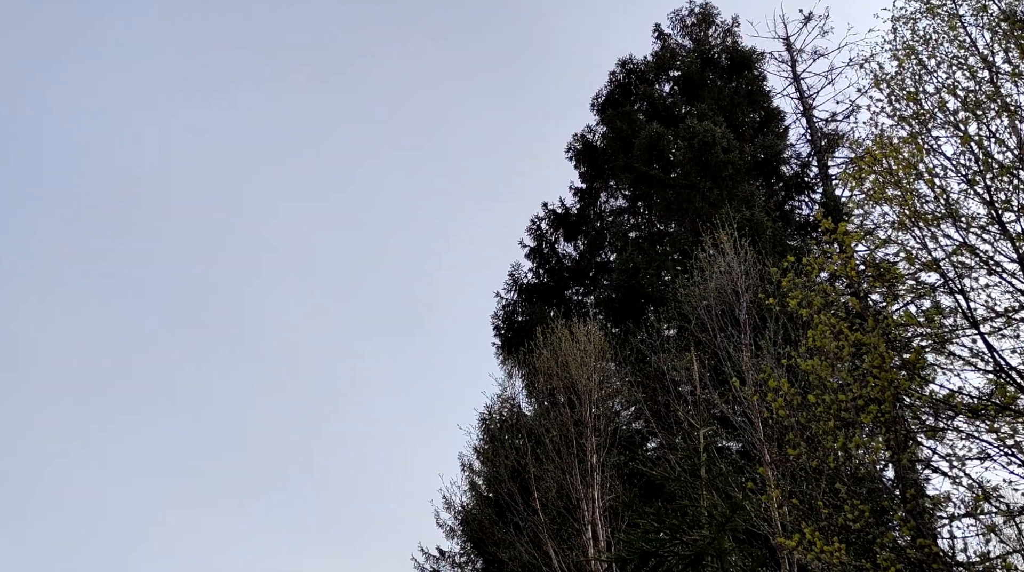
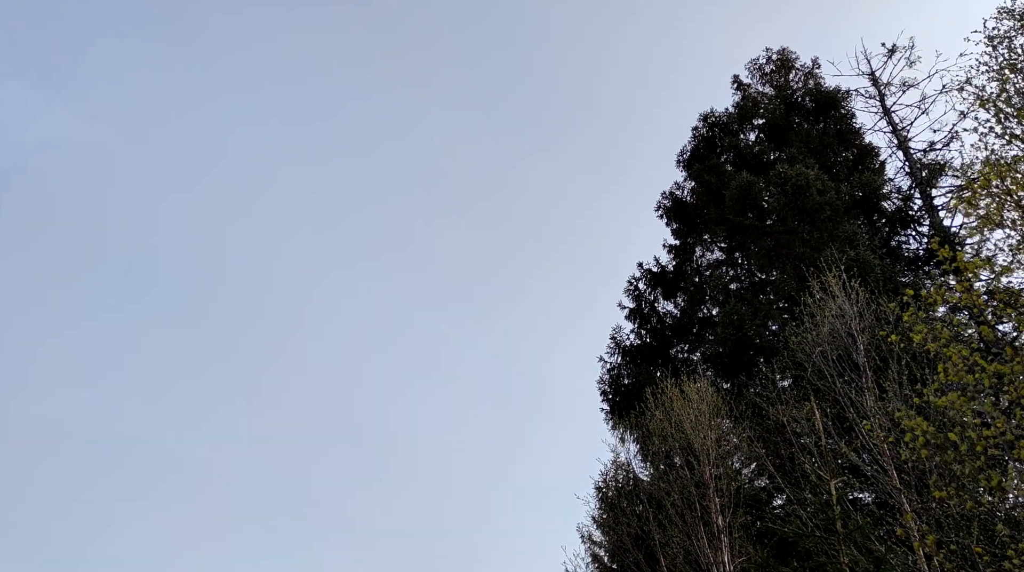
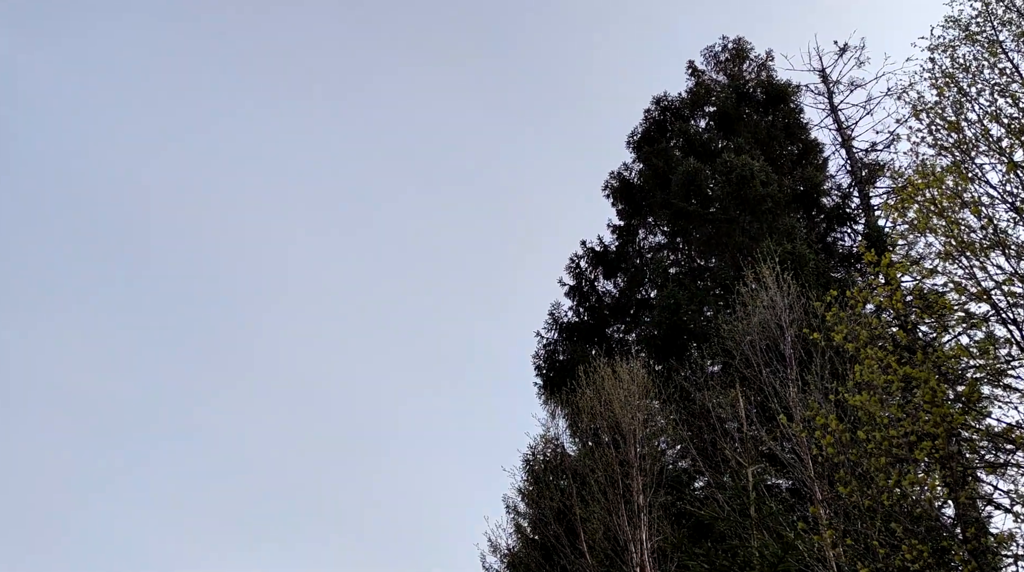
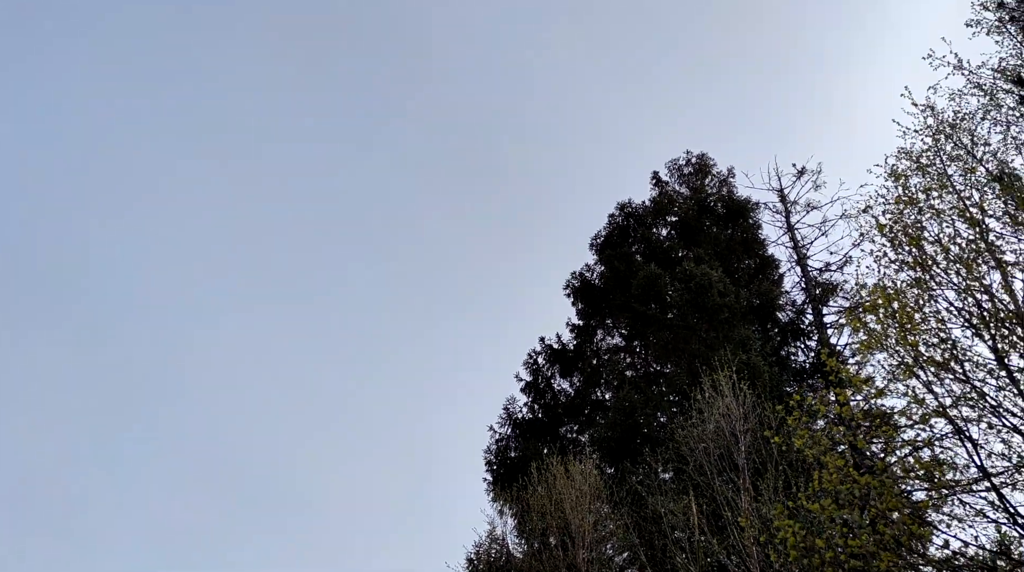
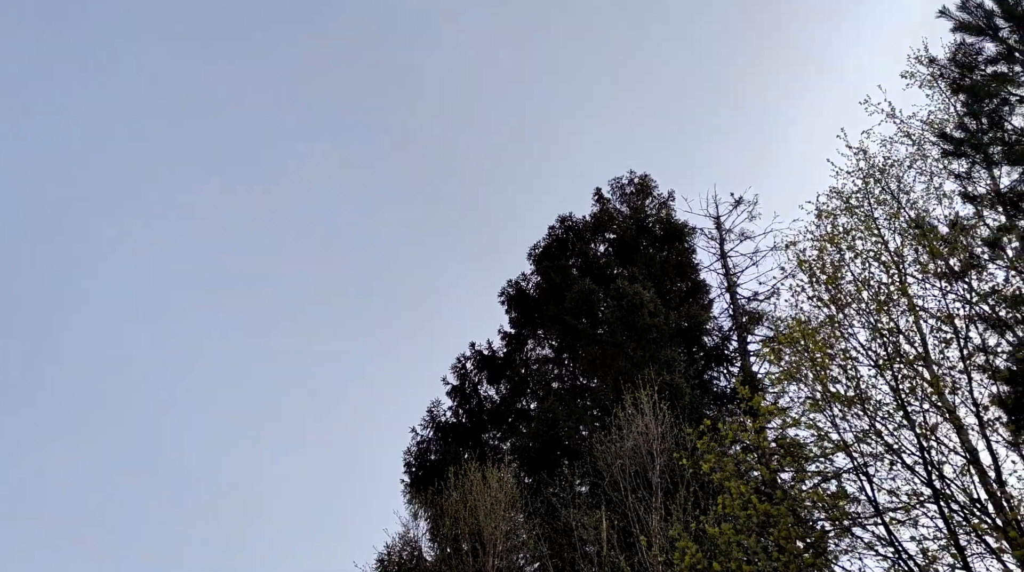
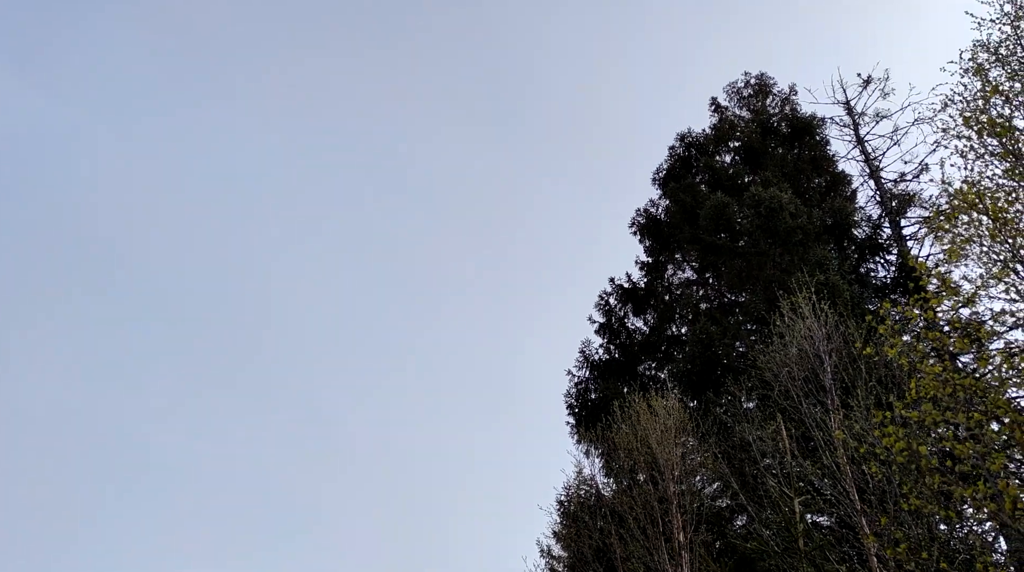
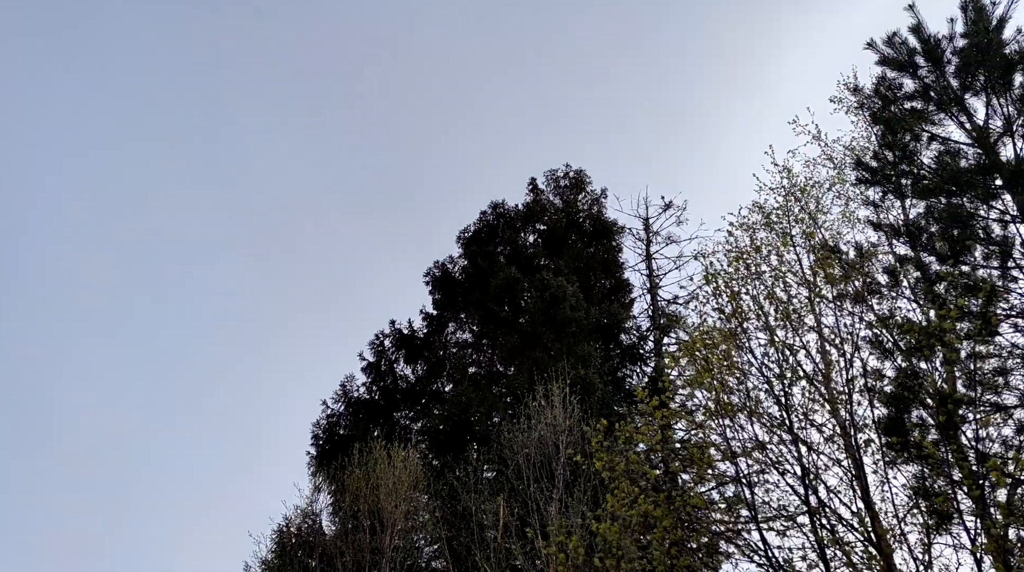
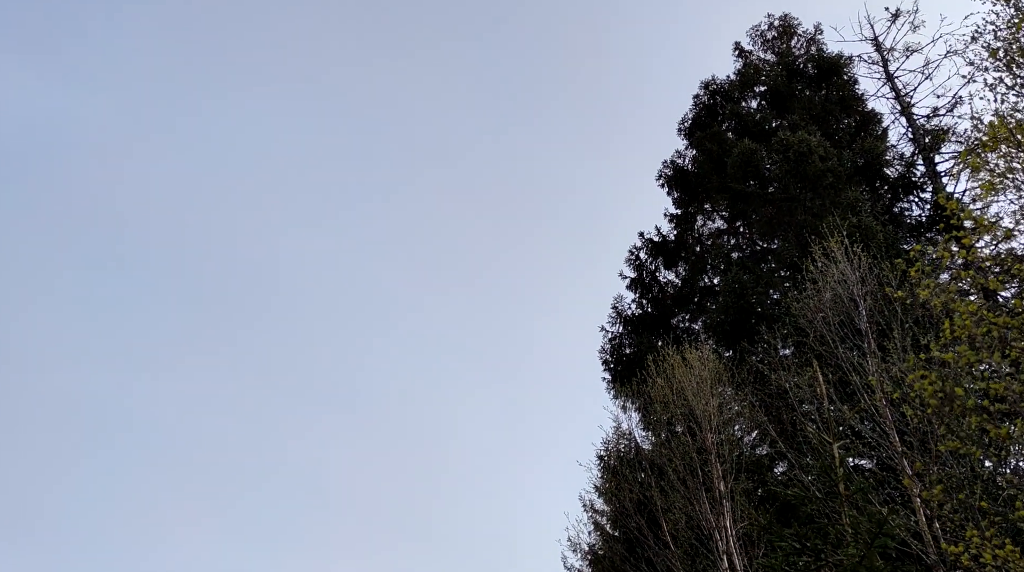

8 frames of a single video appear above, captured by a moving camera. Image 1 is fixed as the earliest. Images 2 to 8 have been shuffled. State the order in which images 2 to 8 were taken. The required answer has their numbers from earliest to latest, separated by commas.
3, 2, 8, 6, 4, 5, 7
